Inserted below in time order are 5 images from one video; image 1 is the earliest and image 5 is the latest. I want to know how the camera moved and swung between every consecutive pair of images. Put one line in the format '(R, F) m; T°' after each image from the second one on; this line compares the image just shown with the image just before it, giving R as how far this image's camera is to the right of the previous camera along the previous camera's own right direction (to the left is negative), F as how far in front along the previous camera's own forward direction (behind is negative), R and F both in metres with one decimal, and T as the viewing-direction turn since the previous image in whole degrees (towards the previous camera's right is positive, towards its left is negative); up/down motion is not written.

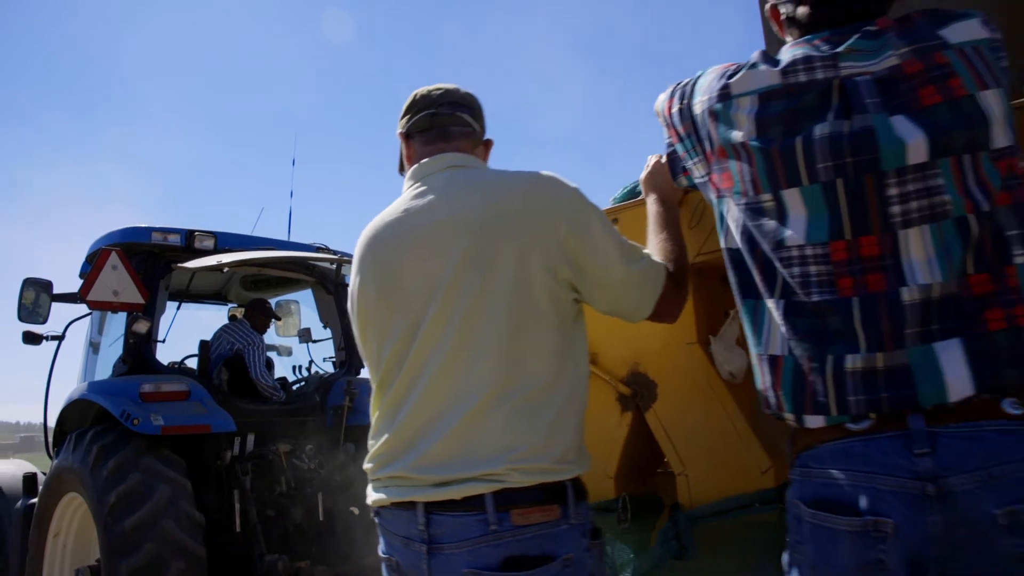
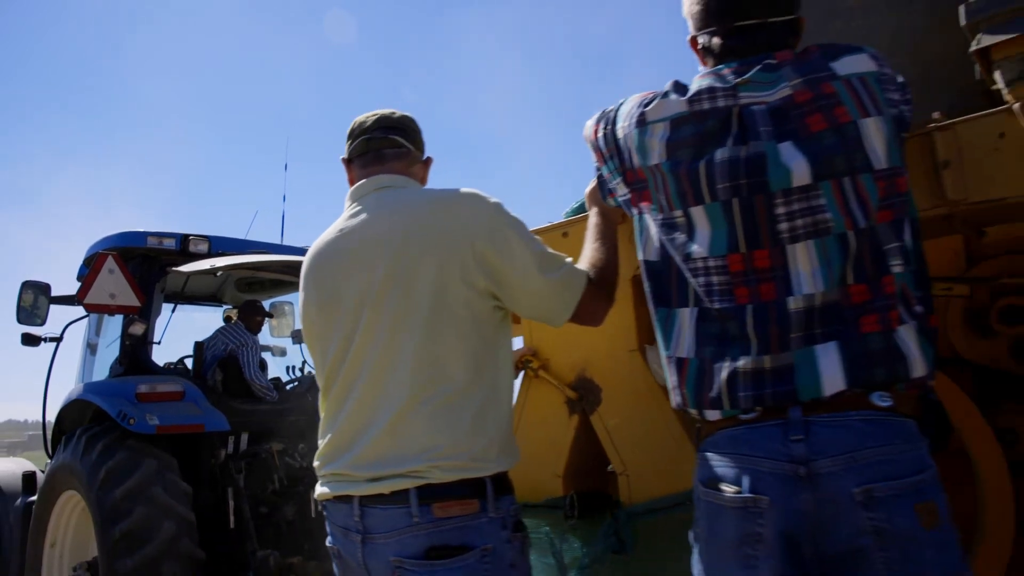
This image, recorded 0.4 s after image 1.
(+0.1, -0.1) m; 0°
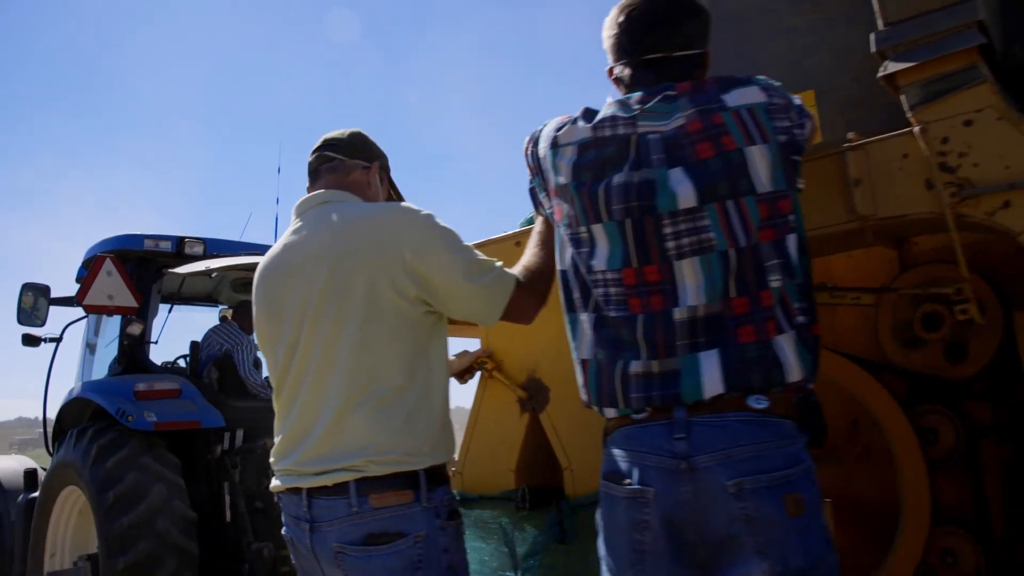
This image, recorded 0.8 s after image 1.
(+0.2, -0.1) m; -1°
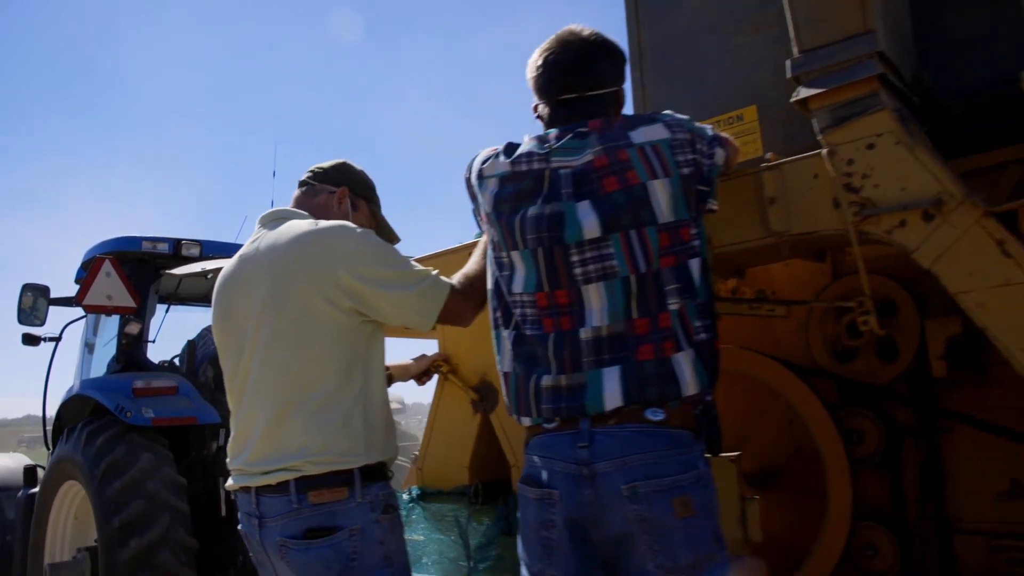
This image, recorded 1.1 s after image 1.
(+0.2, -0.1) m; -1°
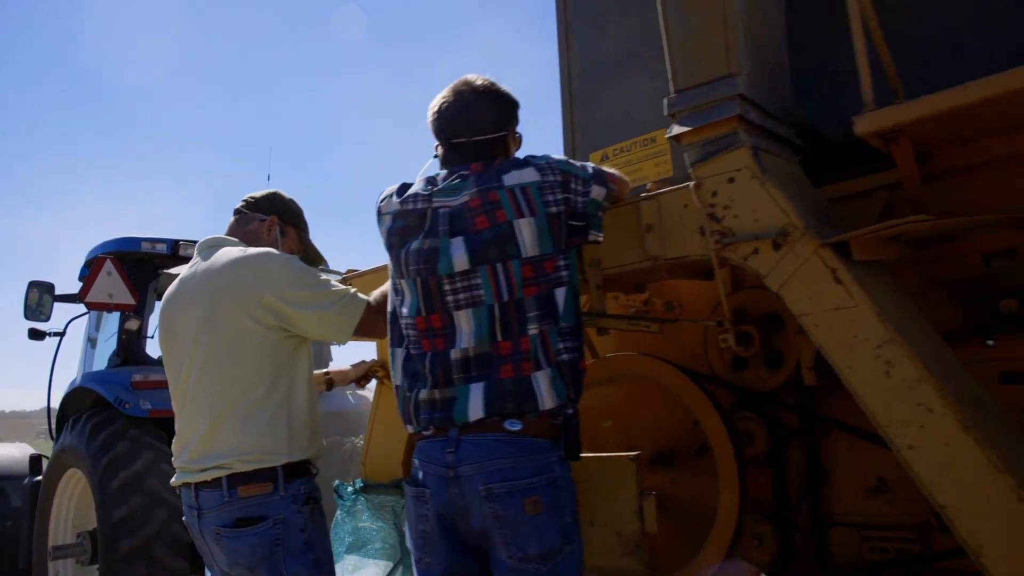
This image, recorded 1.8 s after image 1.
(+0.3, -0.2) m; -1°
